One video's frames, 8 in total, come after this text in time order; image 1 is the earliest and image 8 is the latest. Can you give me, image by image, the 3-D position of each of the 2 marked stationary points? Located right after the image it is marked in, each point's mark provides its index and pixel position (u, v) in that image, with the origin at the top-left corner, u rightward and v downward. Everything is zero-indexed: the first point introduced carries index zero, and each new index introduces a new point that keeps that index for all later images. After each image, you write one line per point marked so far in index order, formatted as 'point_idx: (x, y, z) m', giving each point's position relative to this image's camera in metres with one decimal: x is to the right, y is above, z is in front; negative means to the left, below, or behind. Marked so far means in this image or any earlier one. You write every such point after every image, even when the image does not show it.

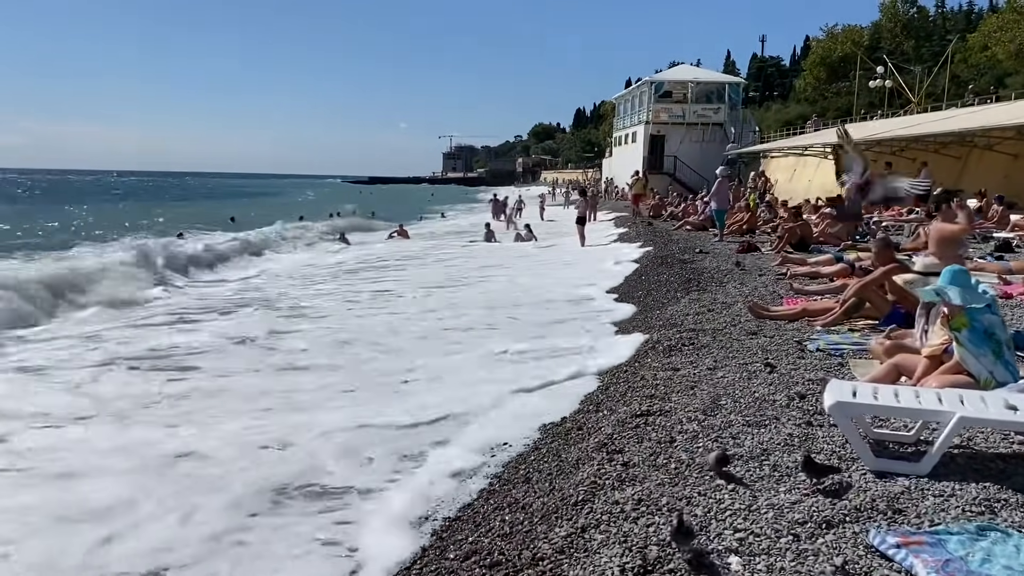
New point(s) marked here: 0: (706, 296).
0: (+3.0, -0.1, +10.9) m
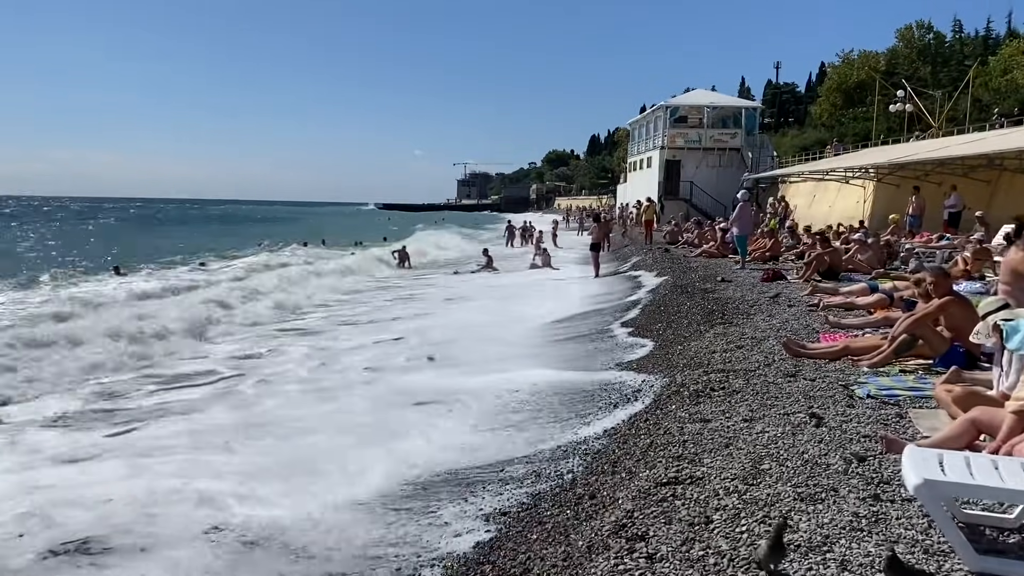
0: (+3.1, -0.6, +9.9) m
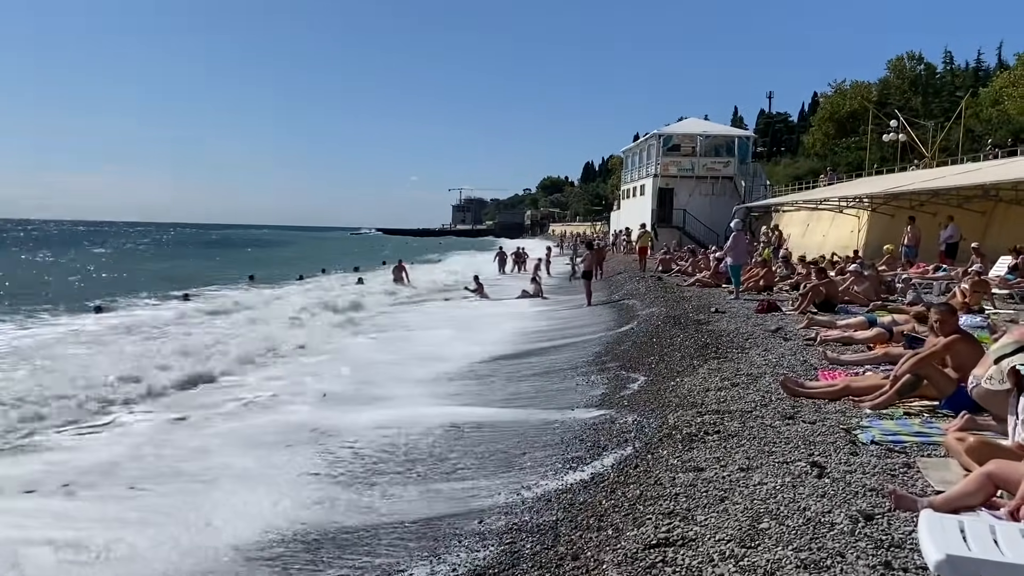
0: (+2.9, -1.1, +9.6) m
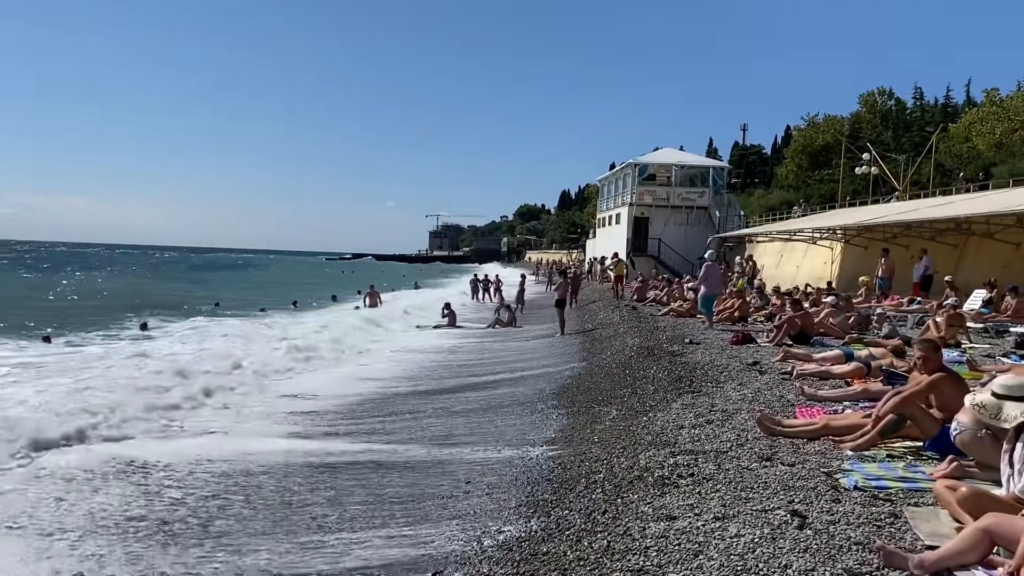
0: (+2.4, -1.5, +9.2) m
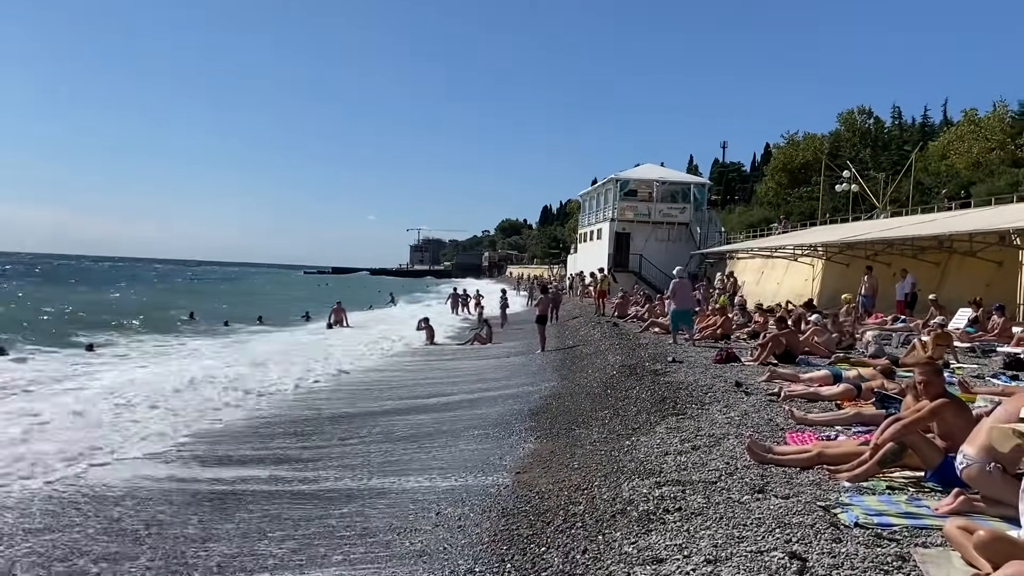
0: (+2.1, -1.7, +8.7) m
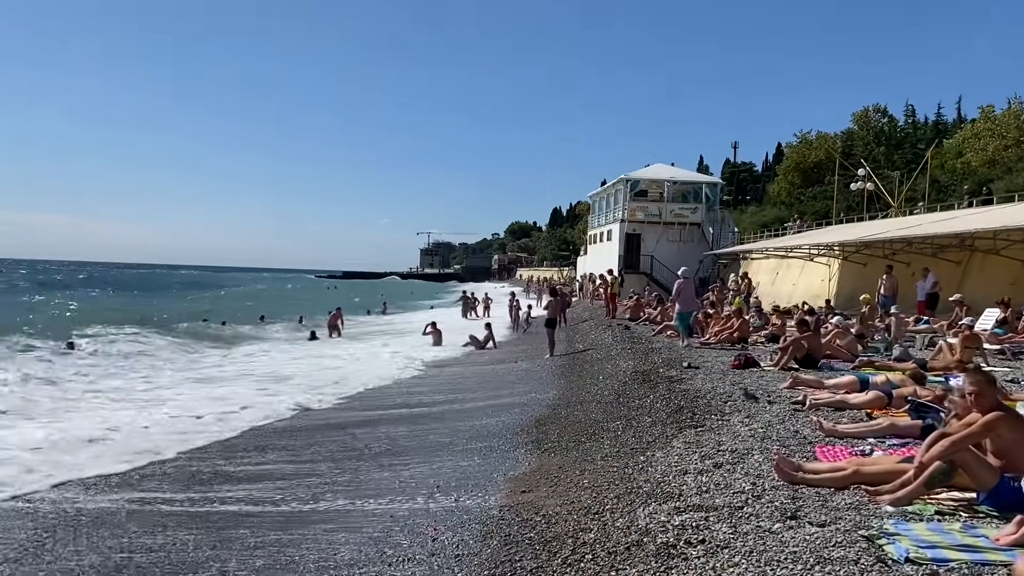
0: (+2.2, -1.7, +8.1) m
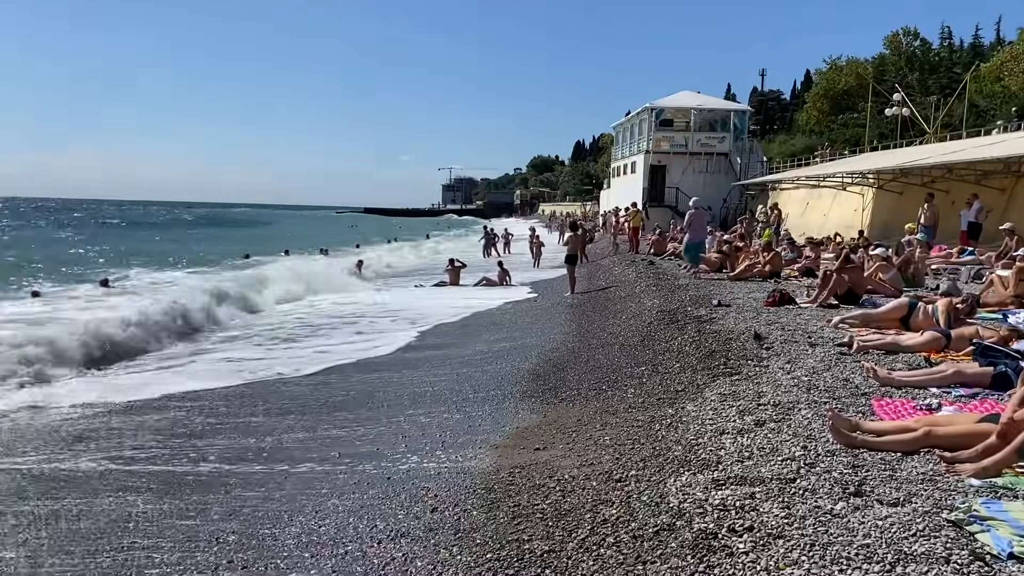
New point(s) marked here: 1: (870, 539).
0: (+2.3, -1.0, +7.1) m
1: (+1.9, -1.3, +3.8) m
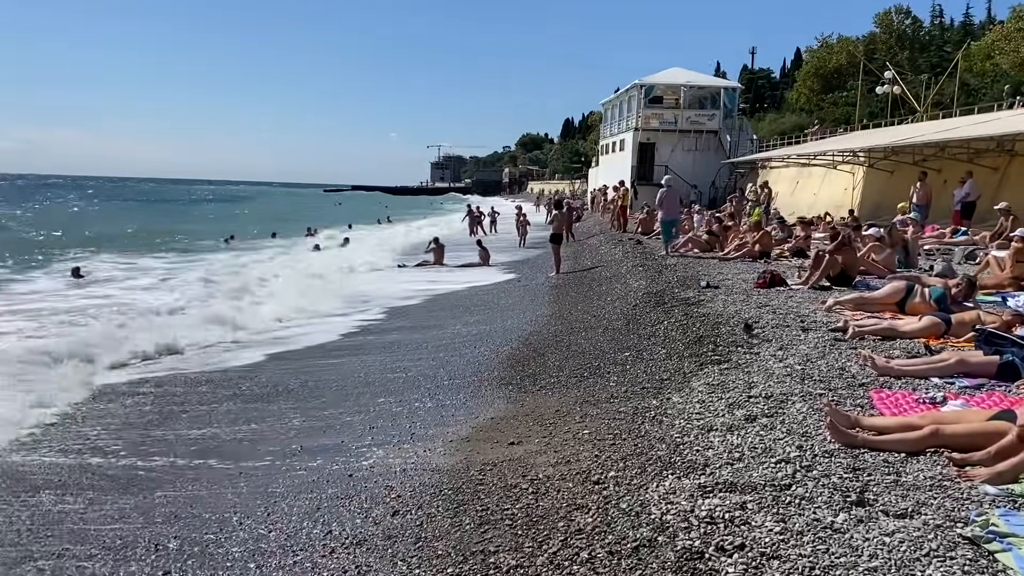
0: (+2.0, -0.9, +6.7) m
1: (+1.7, -1.3, +3.4) m
